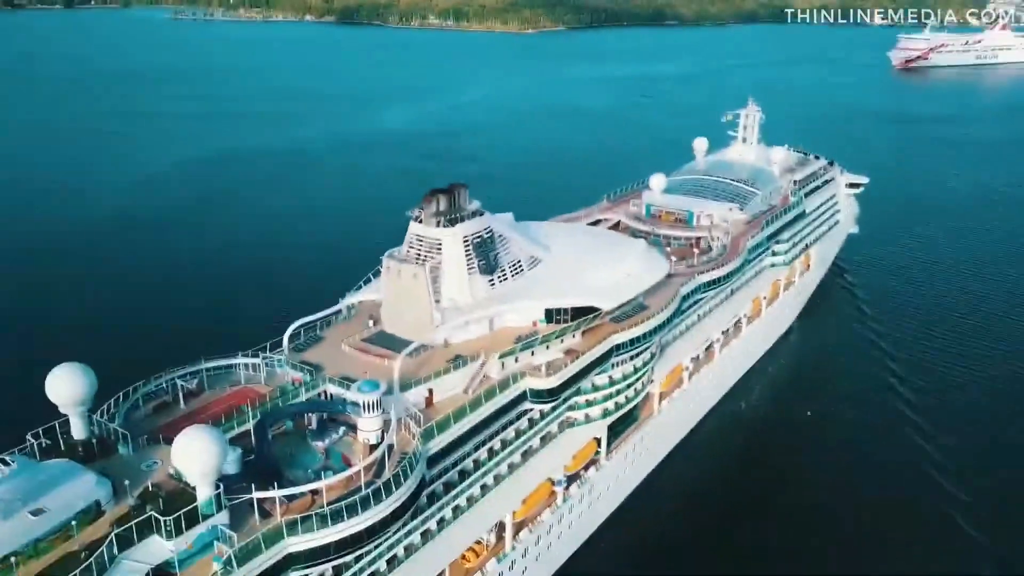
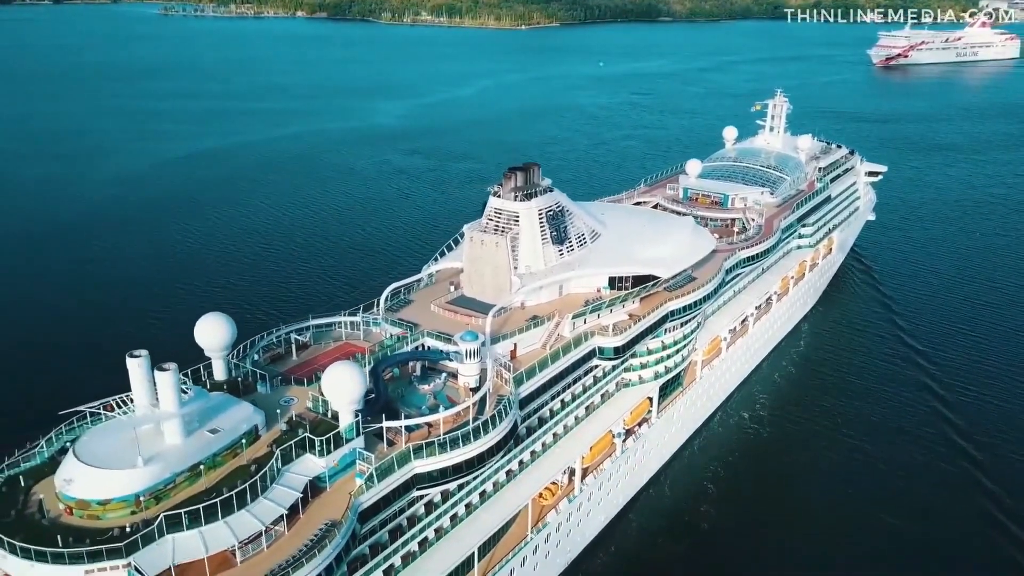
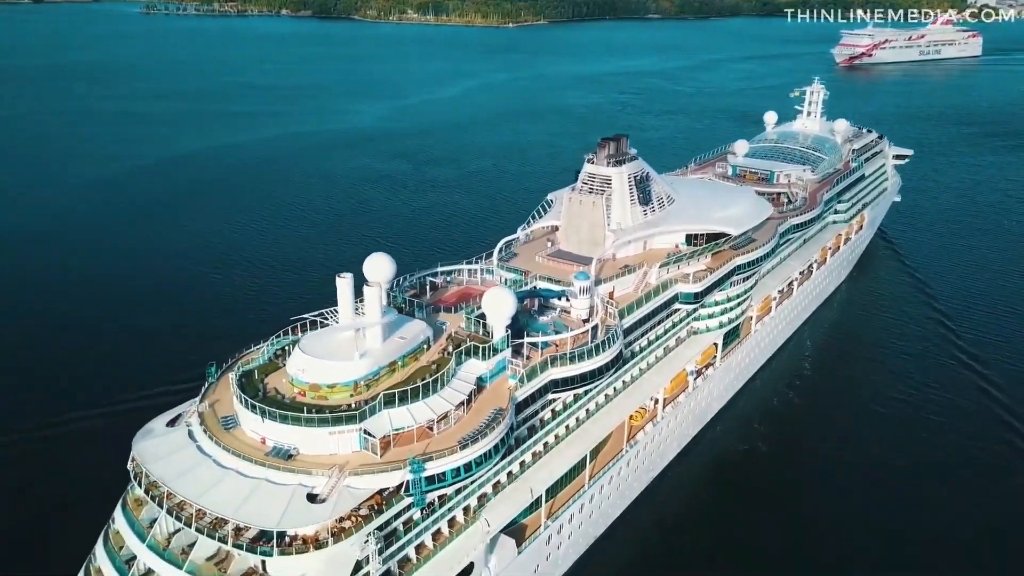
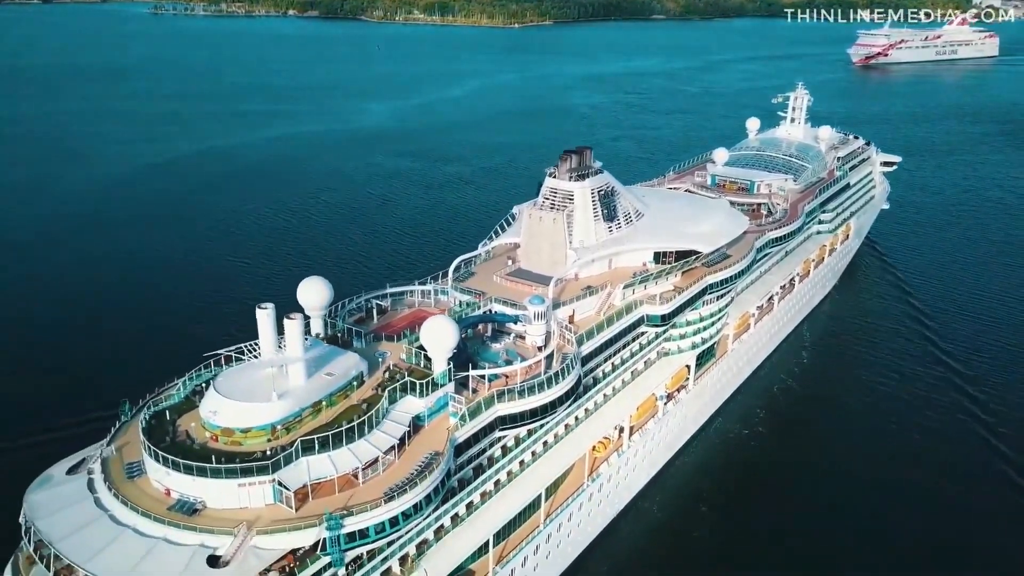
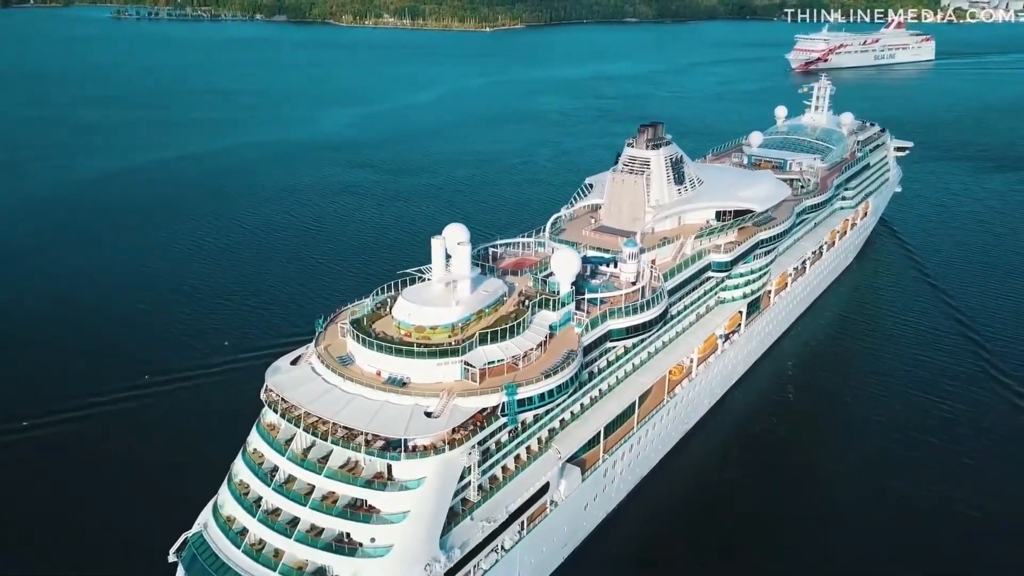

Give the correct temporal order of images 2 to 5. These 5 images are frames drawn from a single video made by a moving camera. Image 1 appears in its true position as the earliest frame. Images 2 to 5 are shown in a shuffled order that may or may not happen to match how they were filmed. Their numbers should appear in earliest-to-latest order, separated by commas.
2, 4, 3, 5
